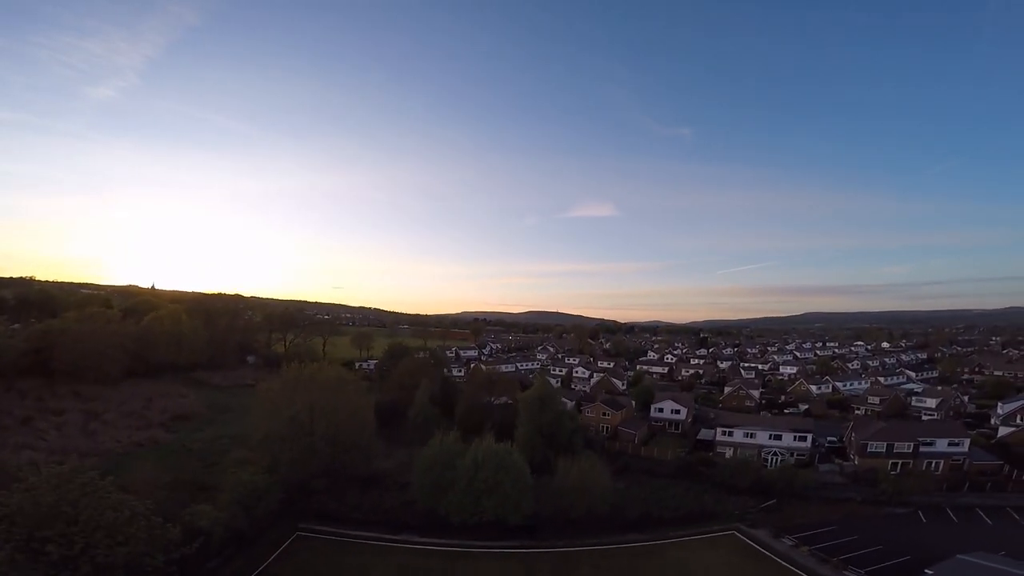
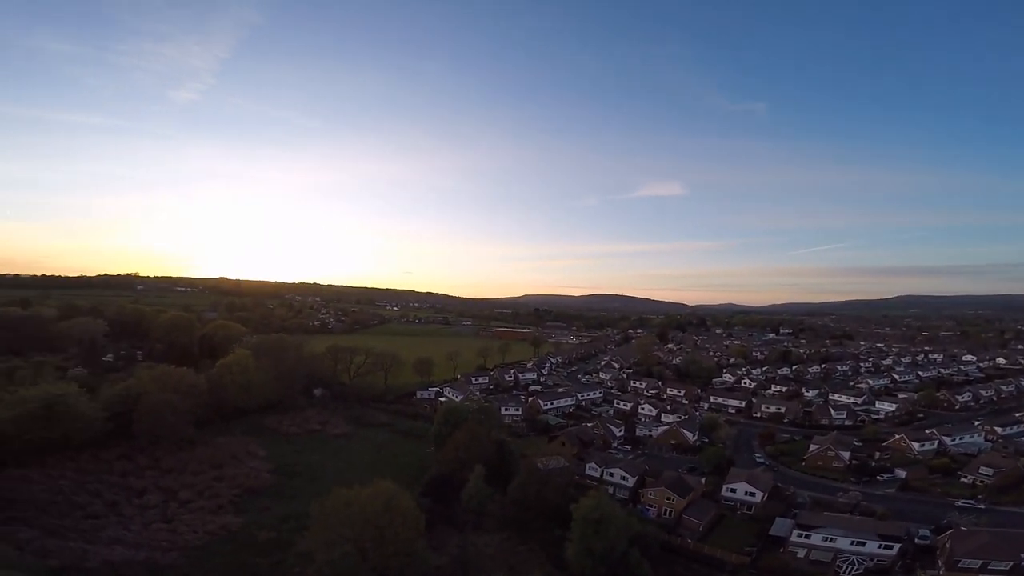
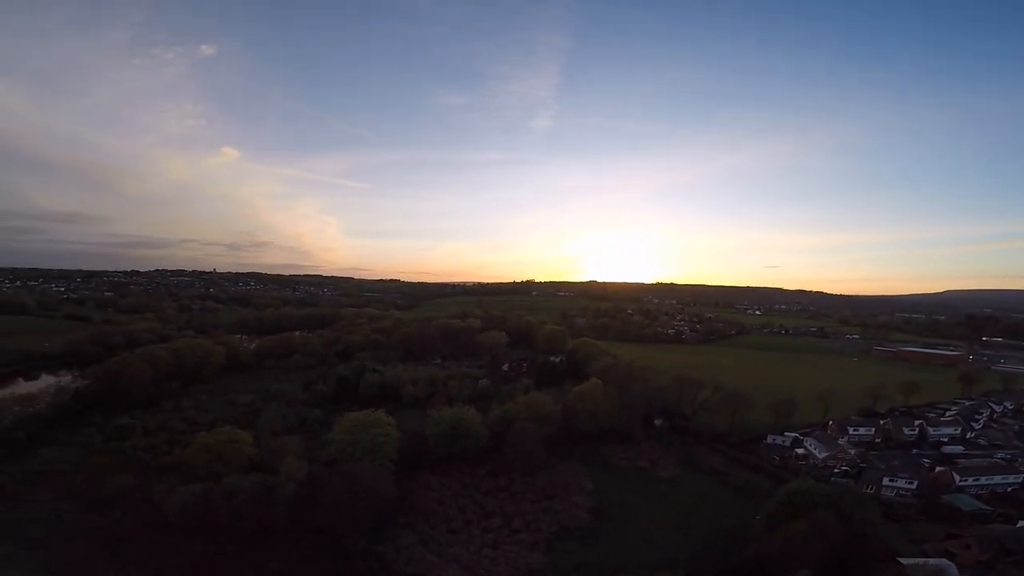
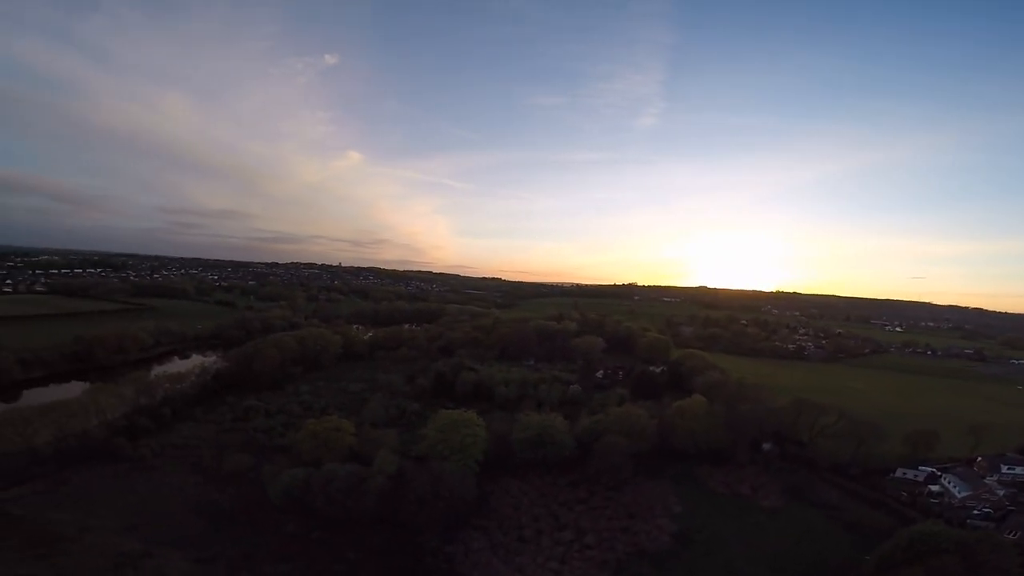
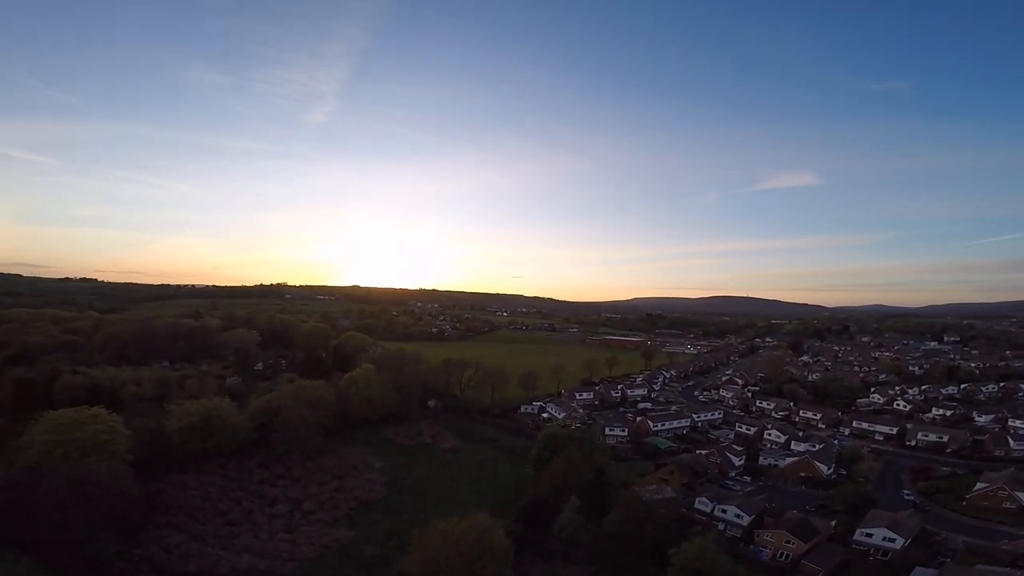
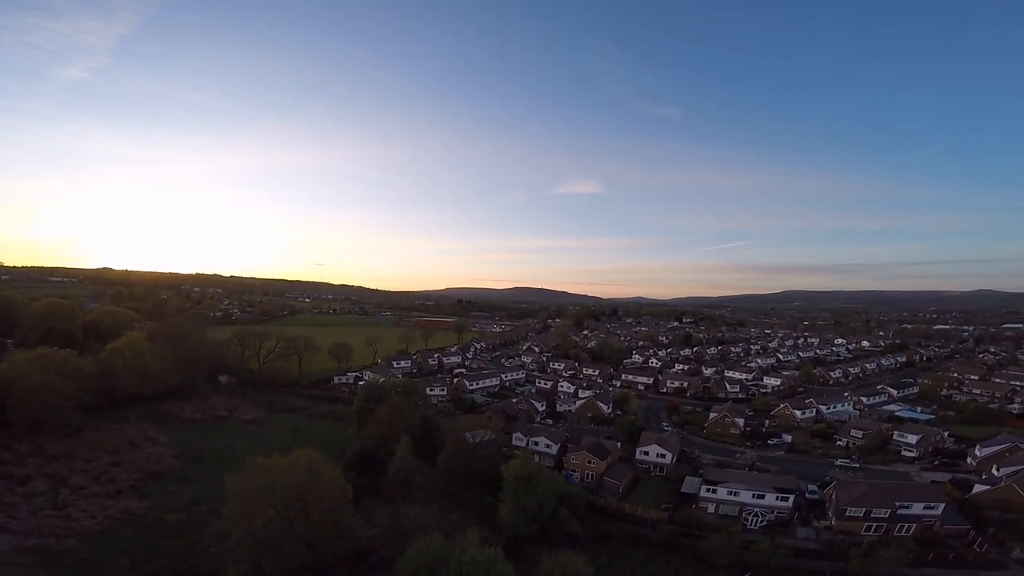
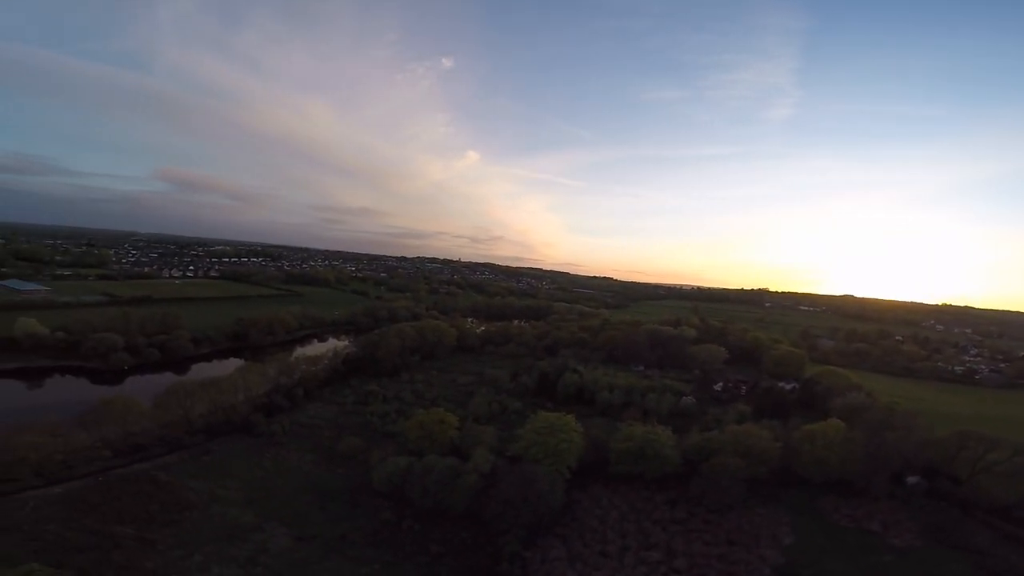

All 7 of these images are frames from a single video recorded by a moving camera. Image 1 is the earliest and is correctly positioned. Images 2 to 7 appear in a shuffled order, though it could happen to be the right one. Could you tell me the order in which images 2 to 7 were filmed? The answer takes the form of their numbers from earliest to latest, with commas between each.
6, 2, 5, 3, 4, 7
